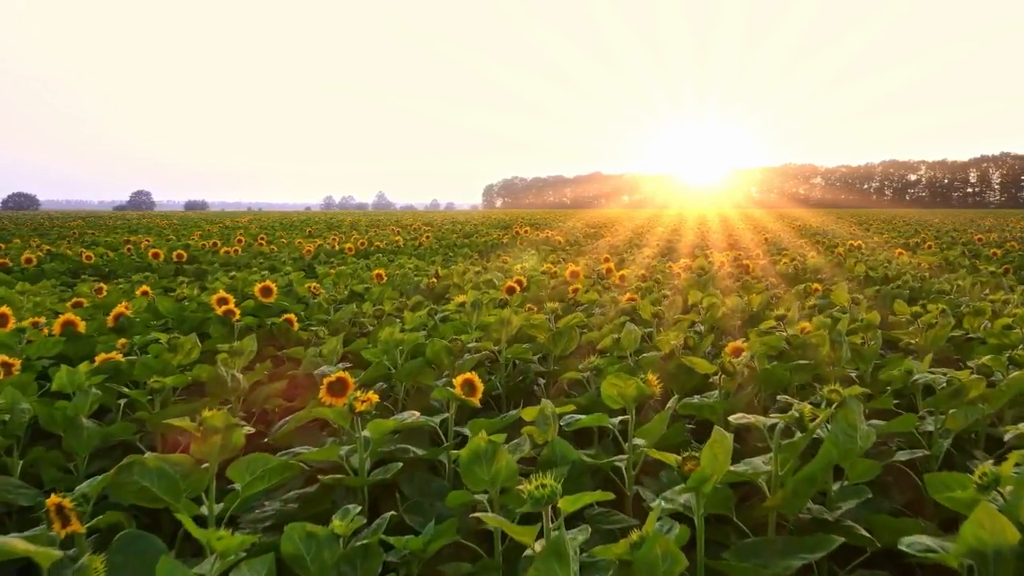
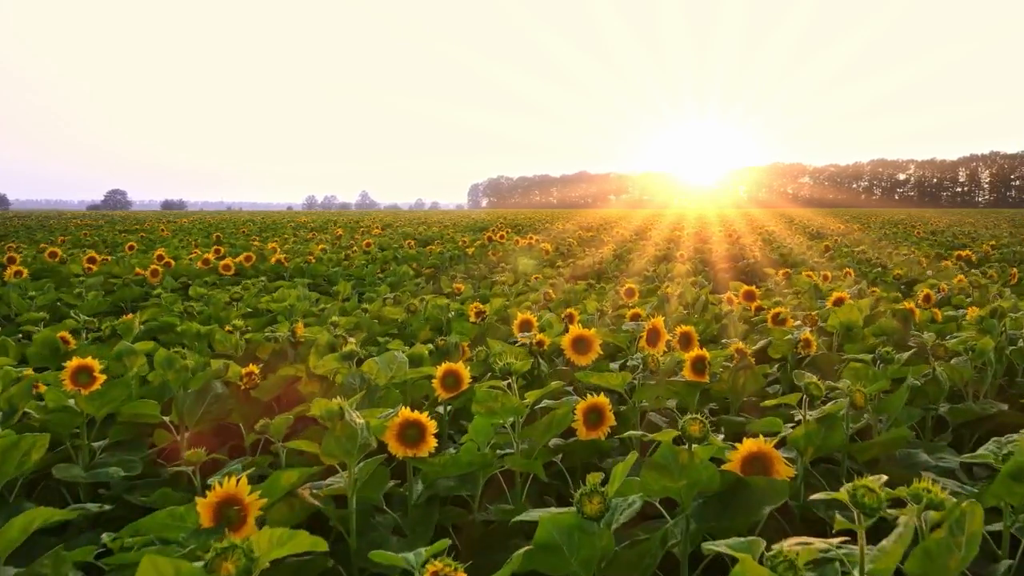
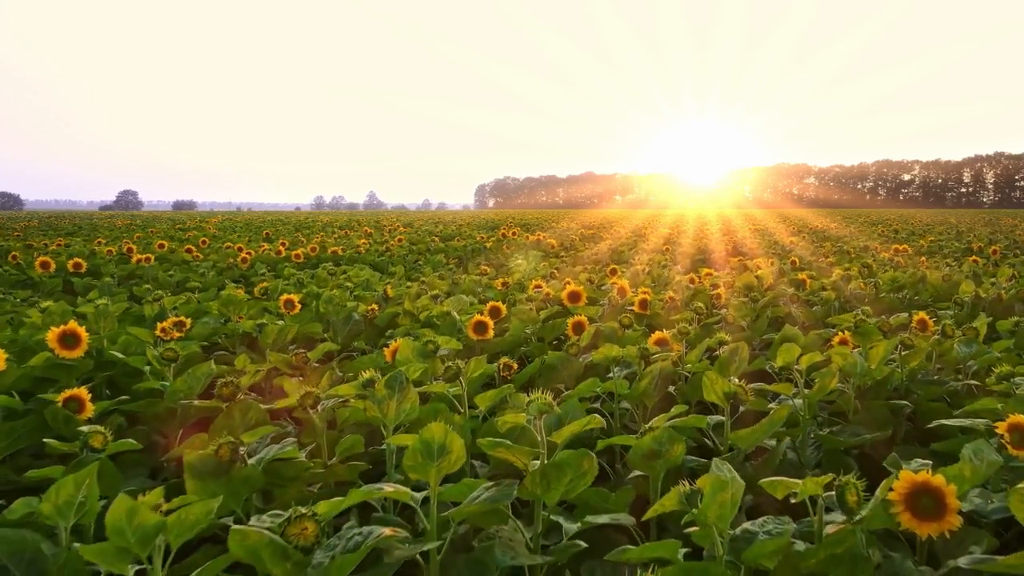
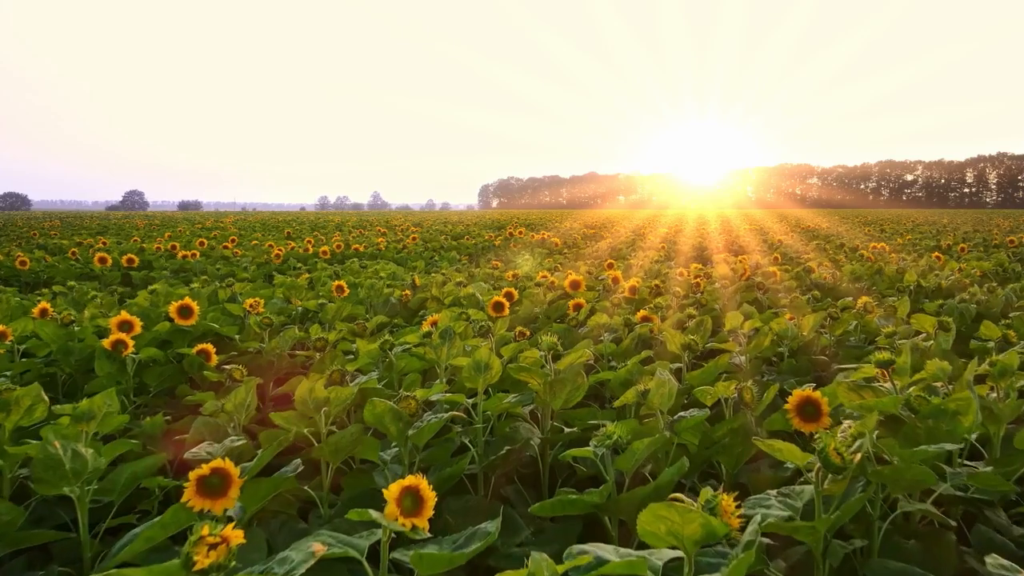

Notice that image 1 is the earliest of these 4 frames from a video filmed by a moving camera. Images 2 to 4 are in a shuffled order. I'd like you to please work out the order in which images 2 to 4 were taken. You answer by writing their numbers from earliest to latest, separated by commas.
4, 3, 2
